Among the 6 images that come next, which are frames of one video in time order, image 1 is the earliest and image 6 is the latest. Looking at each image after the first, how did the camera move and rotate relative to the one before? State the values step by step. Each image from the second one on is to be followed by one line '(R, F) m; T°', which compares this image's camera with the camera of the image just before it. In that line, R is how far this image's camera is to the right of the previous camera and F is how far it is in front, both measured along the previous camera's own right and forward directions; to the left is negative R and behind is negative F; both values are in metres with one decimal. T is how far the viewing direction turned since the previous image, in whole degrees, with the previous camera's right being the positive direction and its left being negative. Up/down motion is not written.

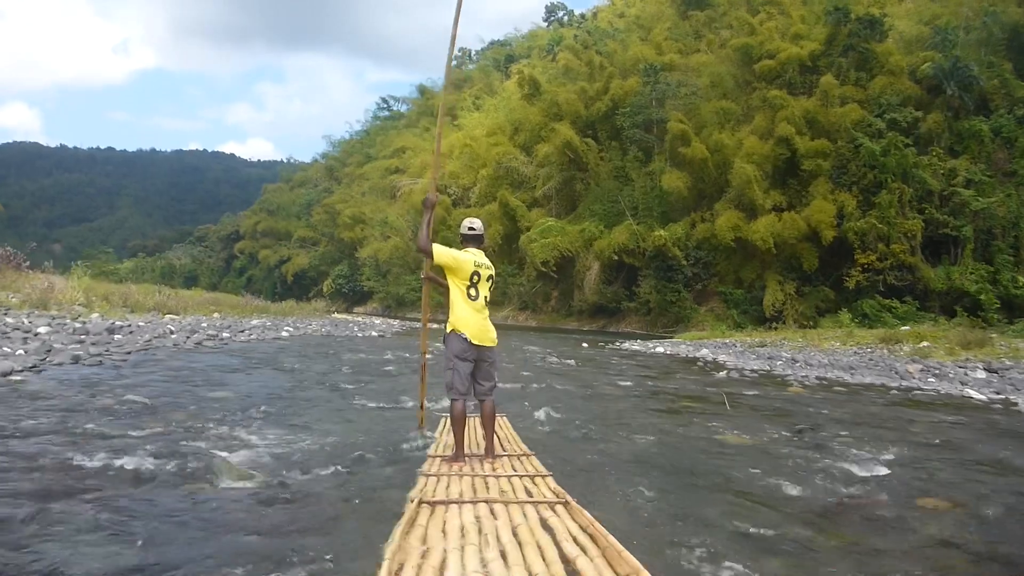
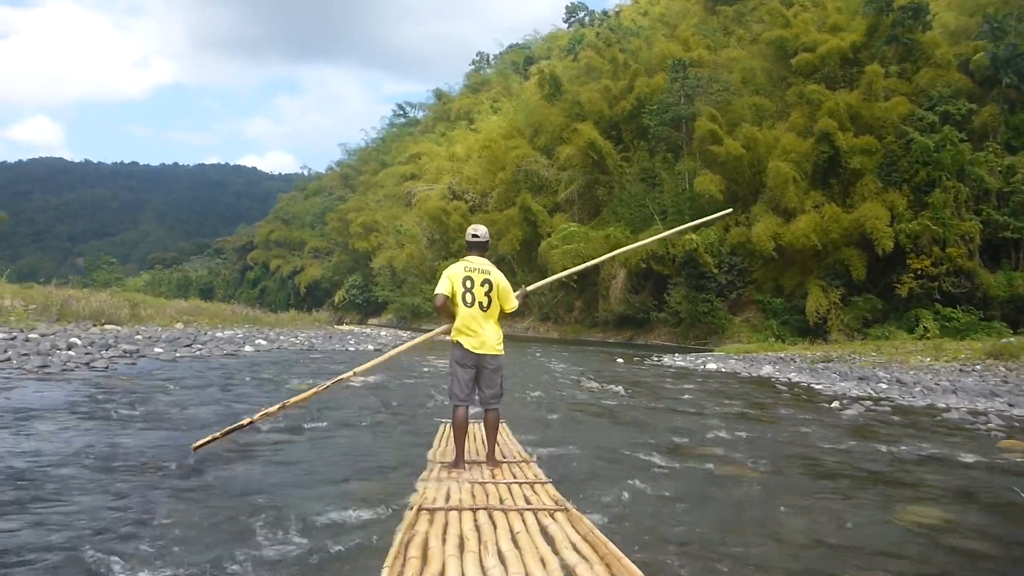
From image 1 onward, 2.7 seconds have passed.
(0.0, +1.7) m; -2°
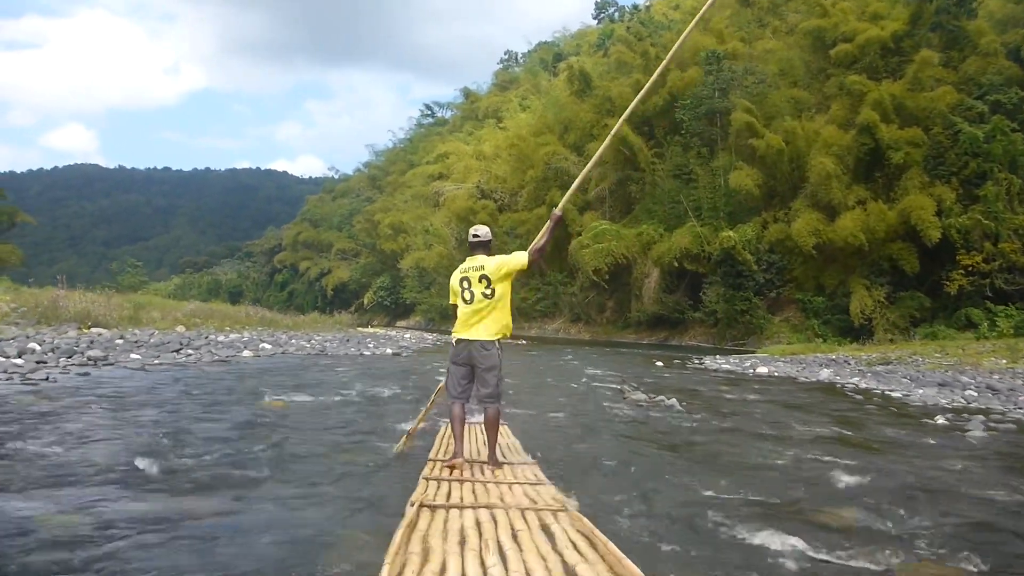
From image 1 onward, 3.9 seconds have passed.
(0.0, +0.7) m; -2°
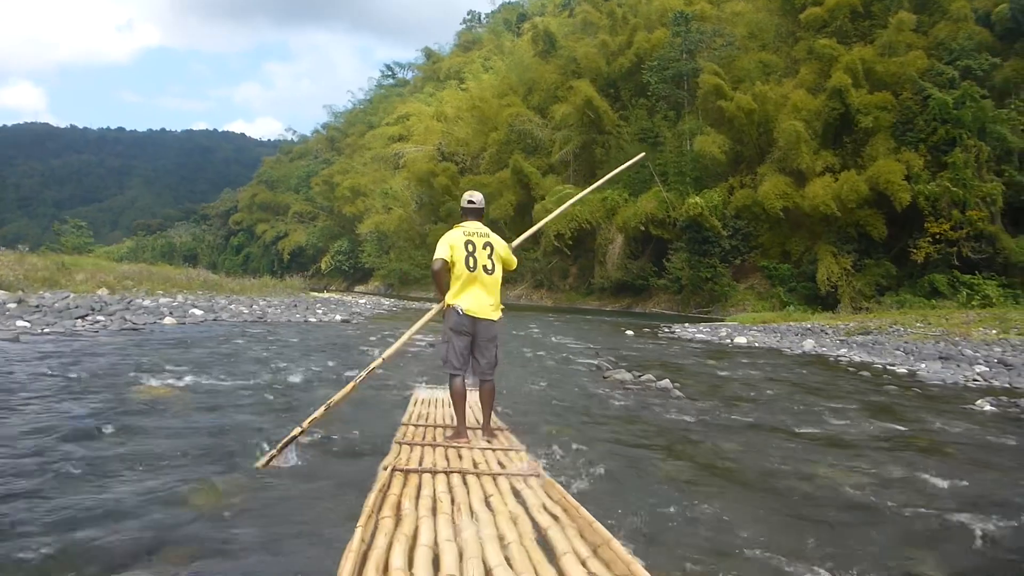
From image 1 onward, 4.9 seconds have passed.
(0.0, +0.7) m; +3°
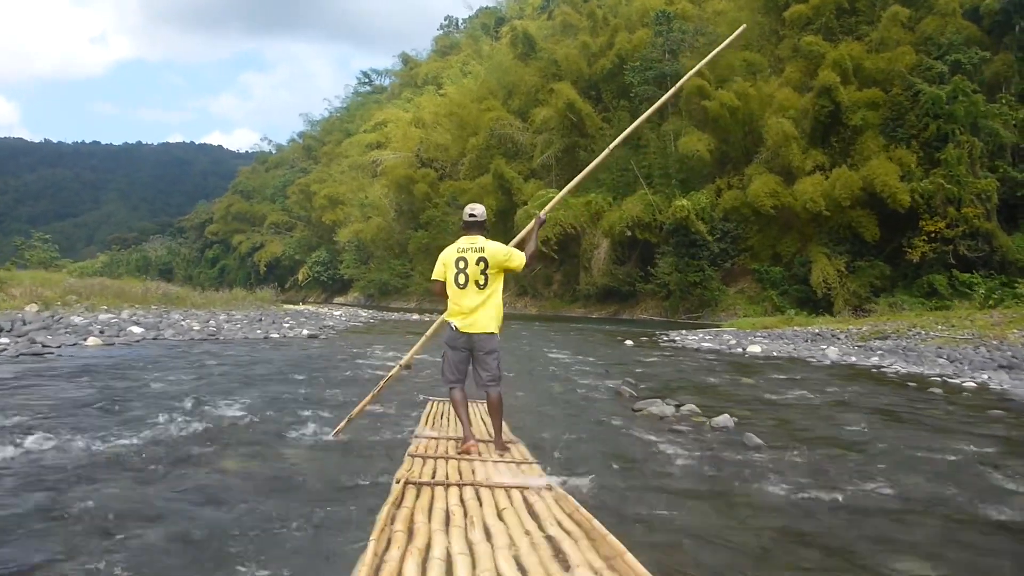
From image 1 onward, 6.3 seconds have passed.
(0.0, +0.8) m; +1°
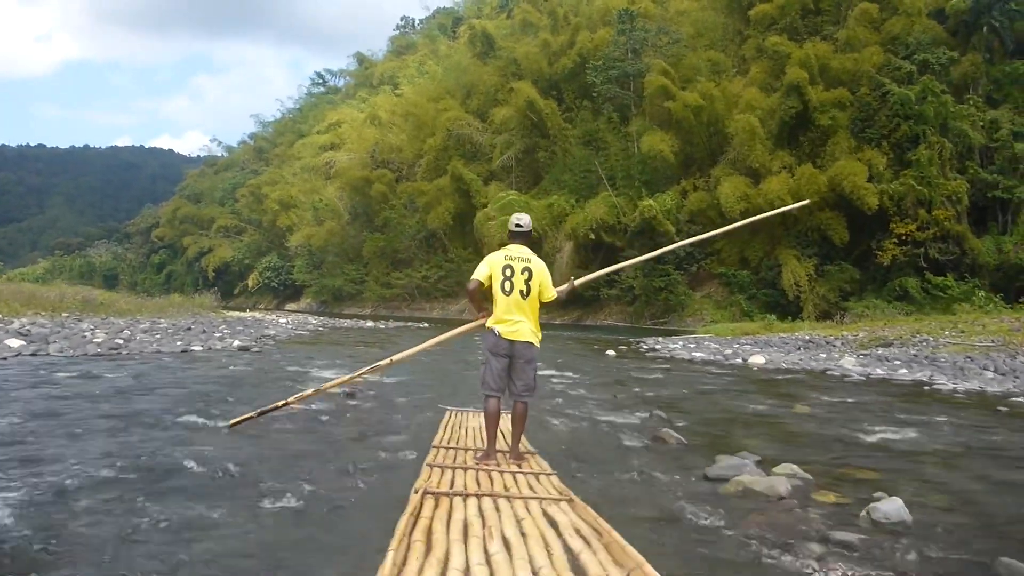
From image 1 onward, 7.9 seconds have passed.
(-0.1, +1.0) m; +3°
